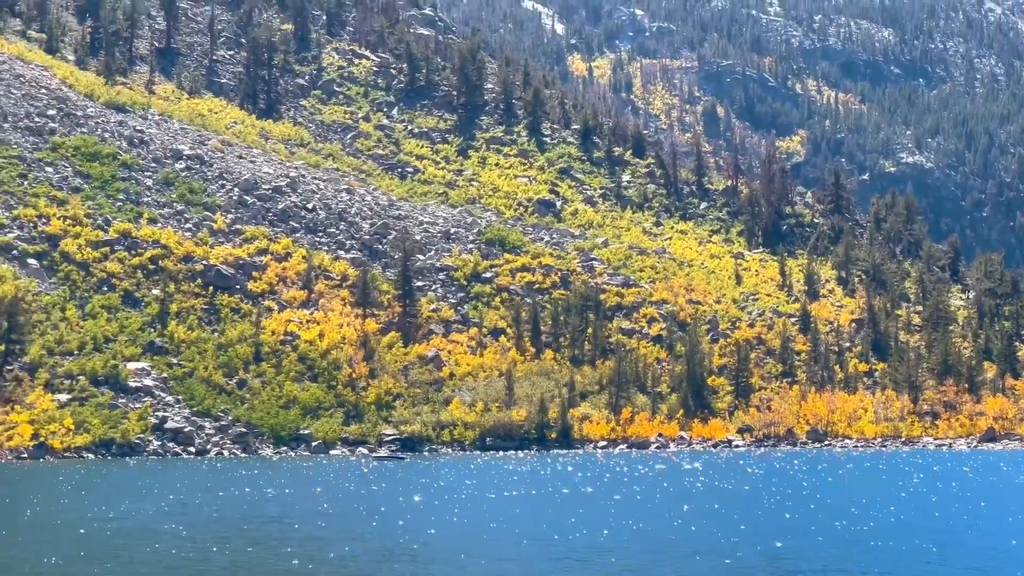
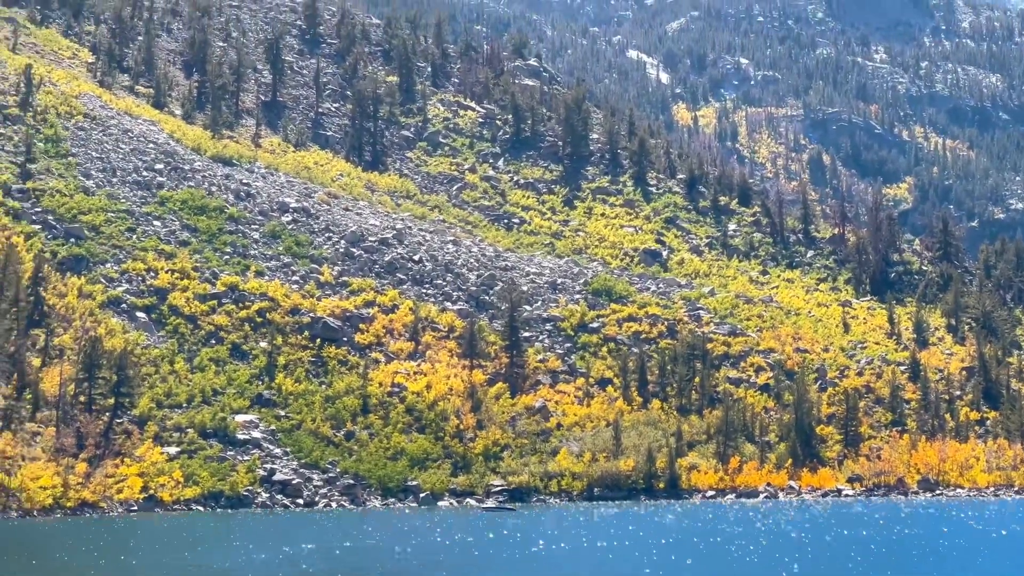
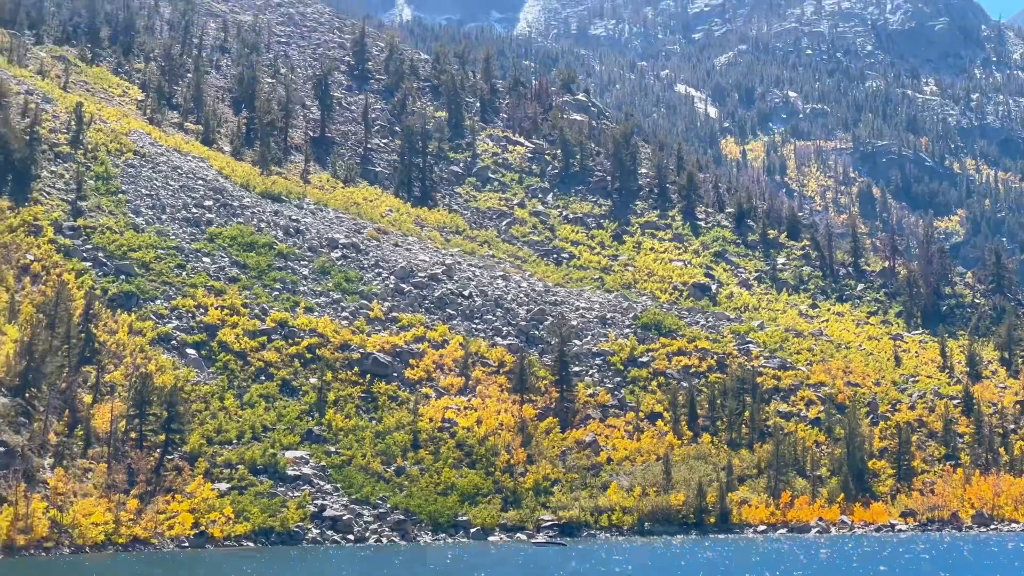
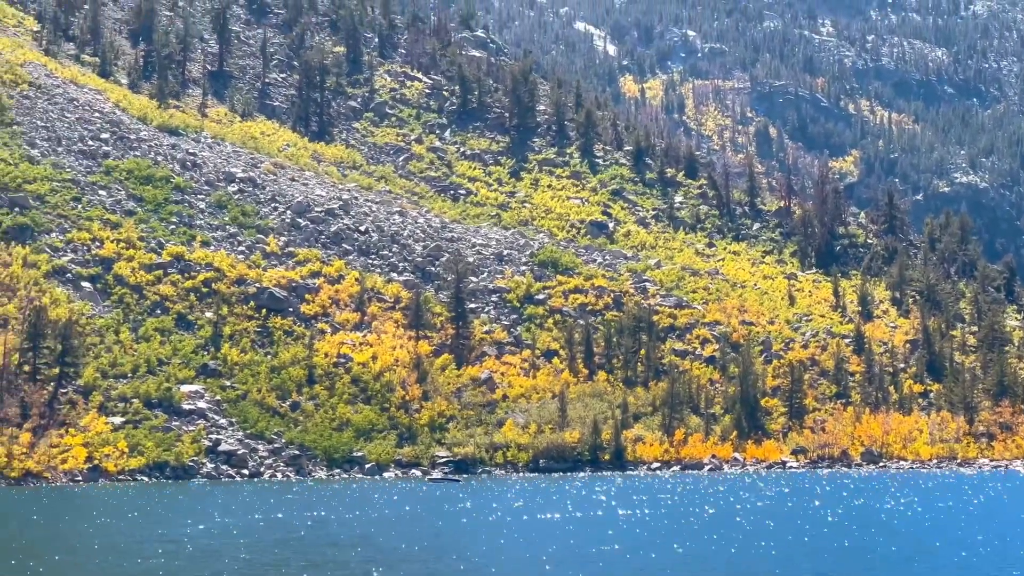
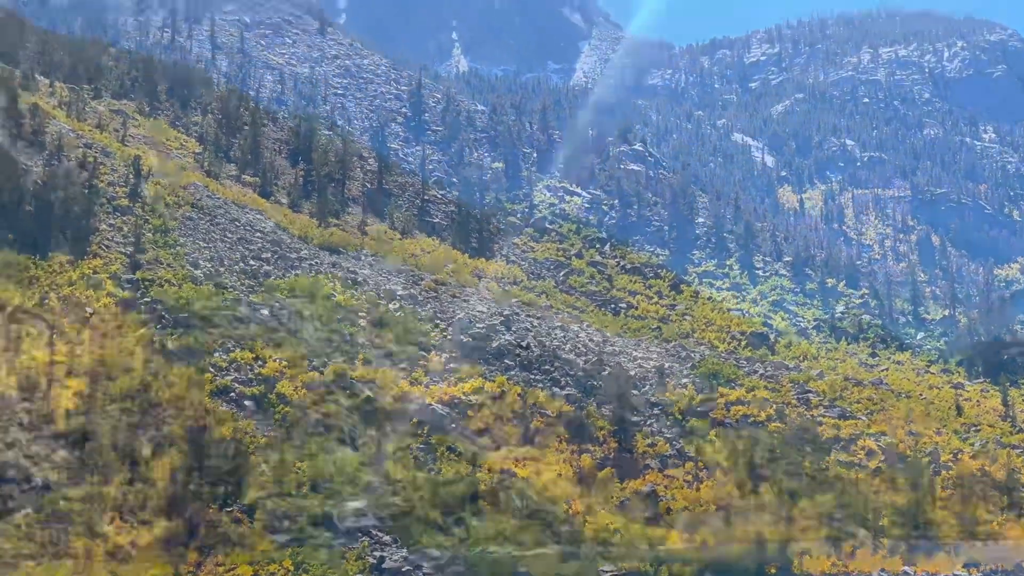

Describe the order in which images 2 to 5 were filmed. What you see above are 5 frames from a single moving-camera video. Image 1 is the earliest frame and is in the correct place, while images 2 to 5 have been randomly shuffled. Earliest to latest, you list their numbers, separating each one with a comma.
4, 2, 3, 5
